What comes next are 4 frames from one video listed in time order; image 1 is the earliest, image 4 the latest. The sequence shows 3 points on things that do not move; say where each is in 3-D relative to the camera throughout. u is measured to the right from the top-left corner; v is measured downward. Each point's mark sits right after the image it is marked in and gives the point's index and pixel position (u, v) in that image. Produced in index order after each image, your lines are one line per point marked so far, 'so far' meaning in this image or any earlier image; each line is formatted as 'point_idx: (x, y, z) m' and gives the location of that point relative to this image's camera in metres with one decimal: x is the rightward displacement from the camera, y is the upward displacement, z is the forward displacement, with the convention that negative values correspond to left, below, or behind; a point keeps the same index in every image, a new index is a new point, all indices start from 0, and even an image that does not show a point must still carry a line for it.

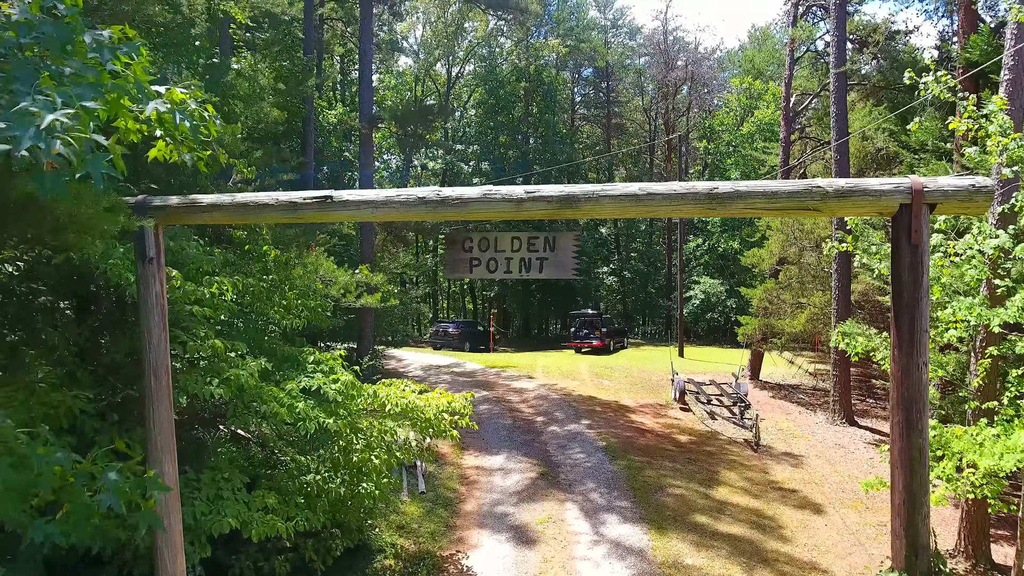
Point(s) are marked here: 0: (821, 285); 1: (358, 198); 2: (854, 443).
0: (+8.2, 0.0, +13.9) m
1: (-0.9, +0.5, +2.9) m
2: (+7.0, -3.2, +10.7) m
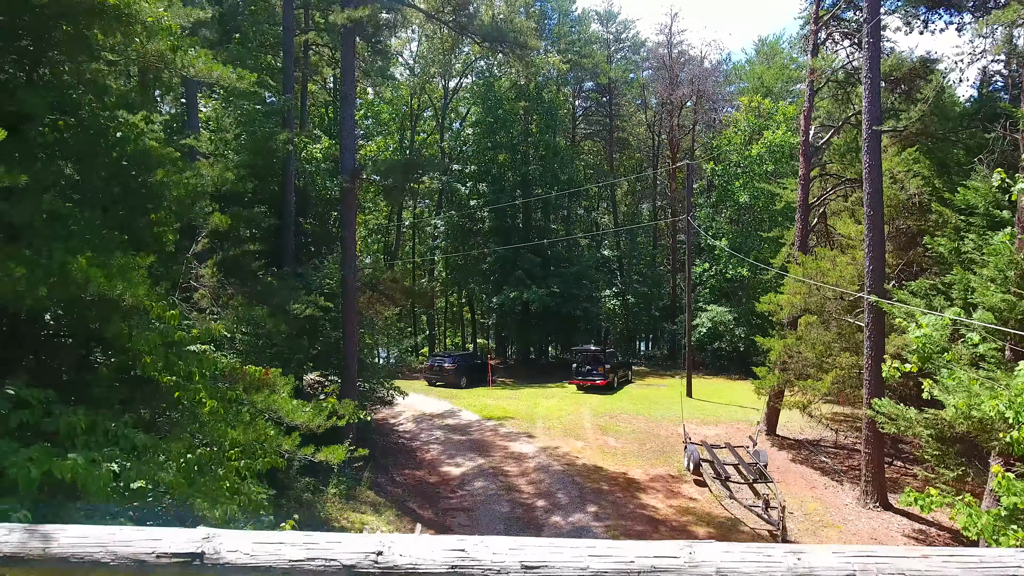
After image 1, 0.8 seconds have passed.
0: (+8.2, -1.4, +12.7) m
1: (-0.9, -0.9, +1.7) m
2: (+7.0, -4.6, +9.6) m
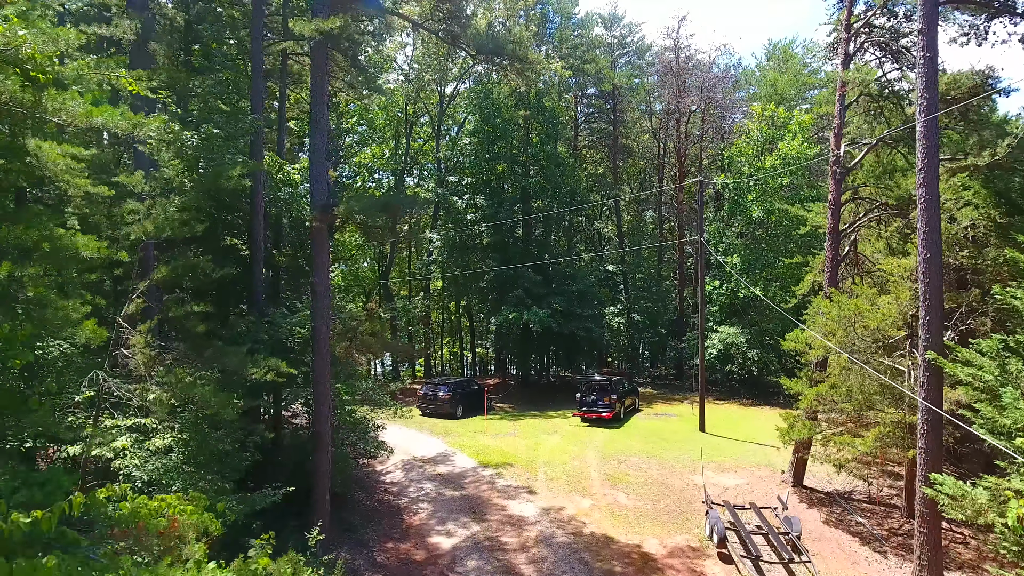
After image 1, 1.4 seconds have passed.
0: (+8.1, -2.3, +11.3) m
1: (-0.9, -1.8, +0.3) m
2: (+6.9, -5.5, +8.2) m
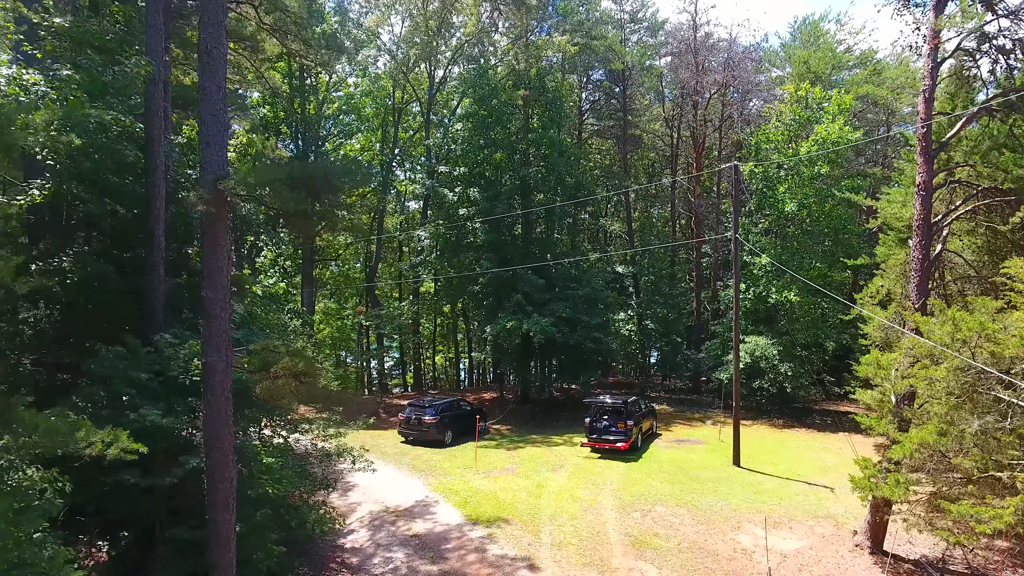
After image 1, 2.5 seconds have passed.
0: (+8.0, -2.5, +8.2) m
1: (-1.0, -2.0, -2.8) m
2: (+6.9, -5.7, +5.1) m
